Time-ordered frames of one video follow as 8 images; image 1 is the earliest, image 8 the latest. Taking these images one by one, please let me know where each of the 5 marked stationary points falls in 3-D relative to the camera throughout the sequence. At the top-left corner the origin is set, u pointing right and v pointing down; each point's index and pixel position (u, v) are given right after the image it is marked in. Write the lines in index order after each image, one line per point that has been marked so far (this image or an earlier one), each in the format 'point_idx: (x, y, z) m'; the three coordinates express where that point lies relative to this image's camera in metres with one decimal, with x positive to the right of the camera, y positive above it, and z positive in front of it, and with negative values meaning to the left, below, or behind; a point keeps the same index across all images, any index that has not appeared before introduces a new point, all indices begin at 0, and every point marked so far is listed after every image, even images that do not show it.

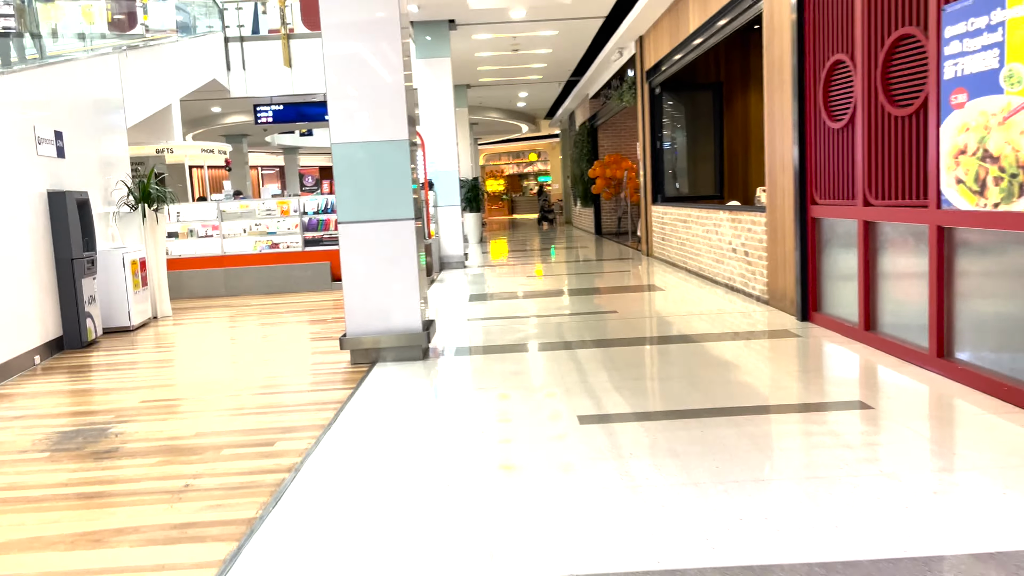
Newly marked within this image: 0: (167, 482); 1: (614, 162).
0: (-1.3, -0.8, +3.0) m
1: (+2.0, +2.5, +15.3) m
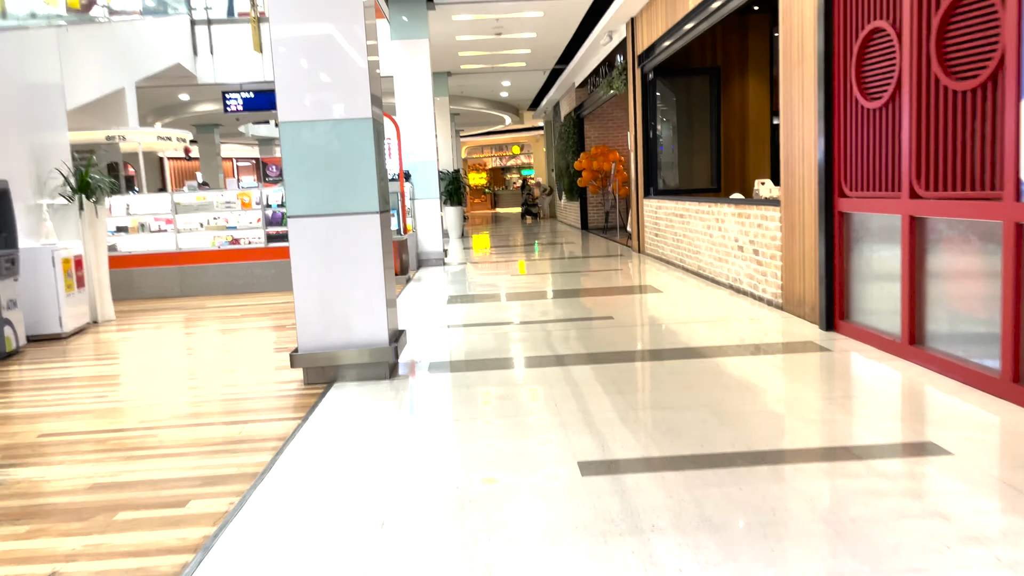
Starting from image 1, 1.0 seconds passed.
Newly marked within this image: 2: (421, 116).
0: (-1.4, -0.8, +2.2) m
1: (+1.7, +2.5, +14.6) m
2: (-1.3, +2.3, +10.4) m
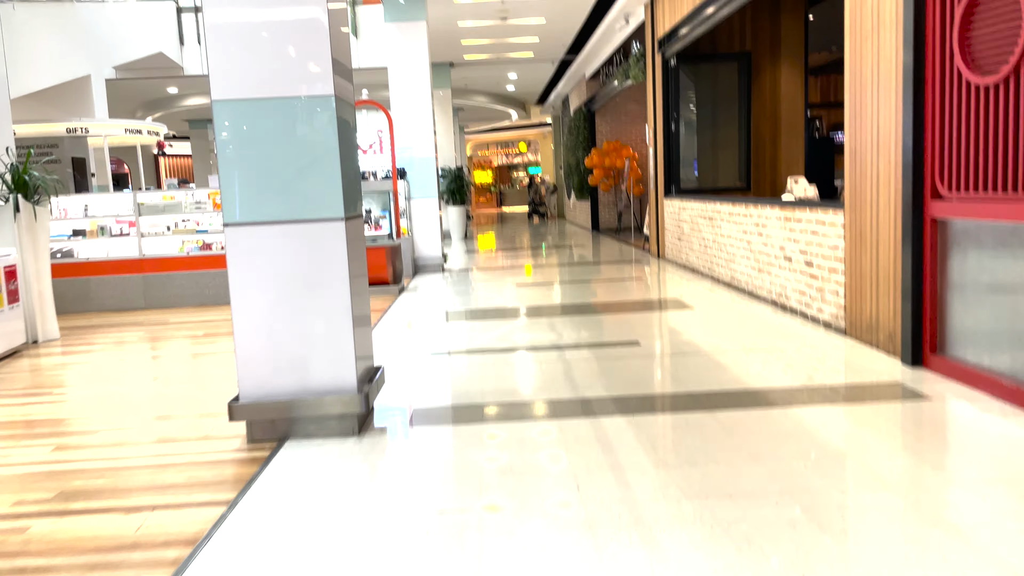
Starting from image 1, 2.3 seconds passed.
0: (-1.4, -0.9, +1.3) m
1: (+1.8, +2.4, +13.6) m
2: (-1.2, +2.2, +9.5) m
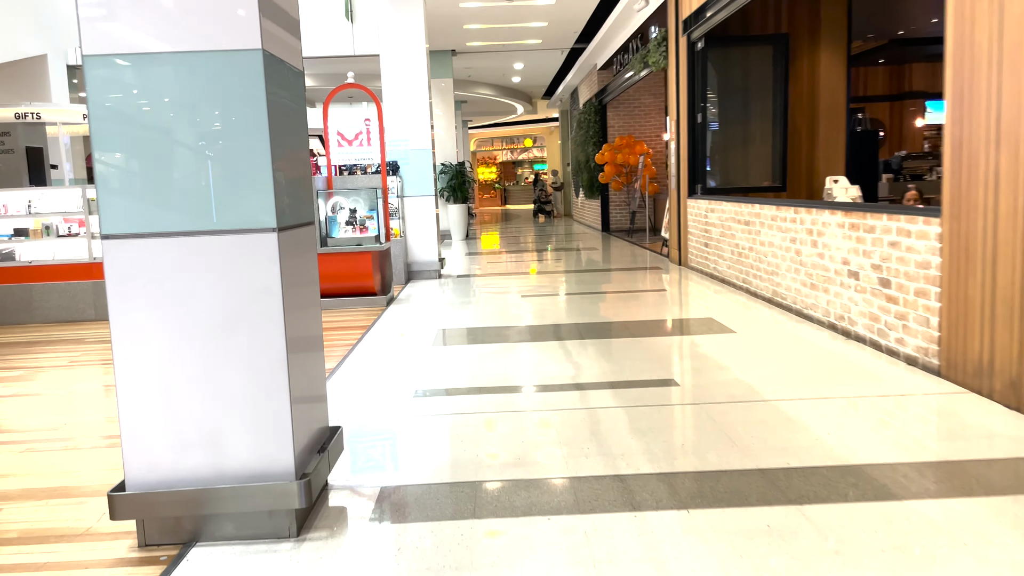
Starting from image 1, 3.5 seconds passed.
0: (-1.4, -1.0, +0.4) m
1: (+1.9, +2.3, +12.6) m
2: (-1.1, +2.1, +8.5) m
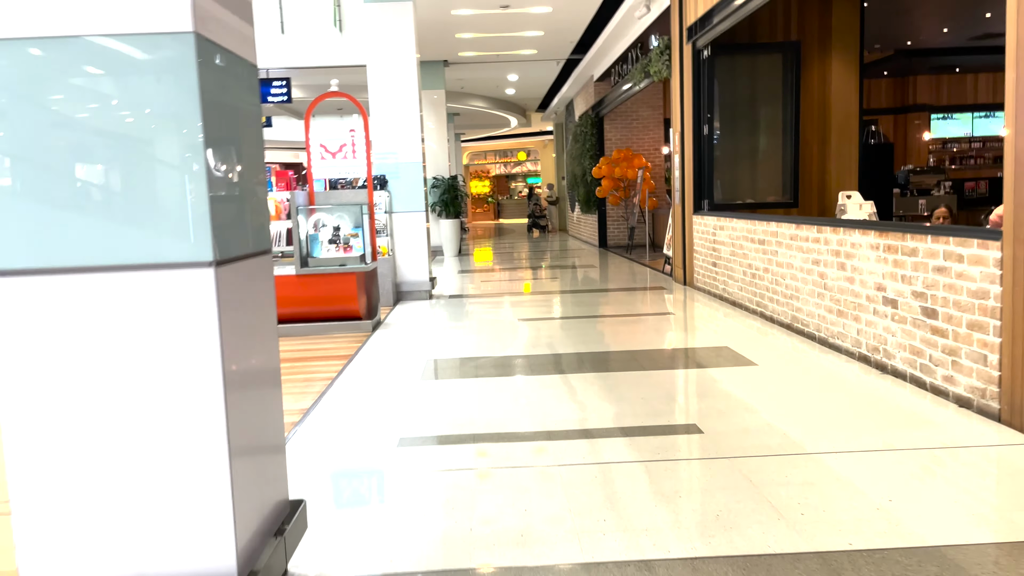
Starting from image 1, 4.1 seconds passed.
0: (-1.4, -1.1, -0.1) m
1: (+1.8, +2.1, +12.2) m
2: (-1.2, +1.9, +8.1) m
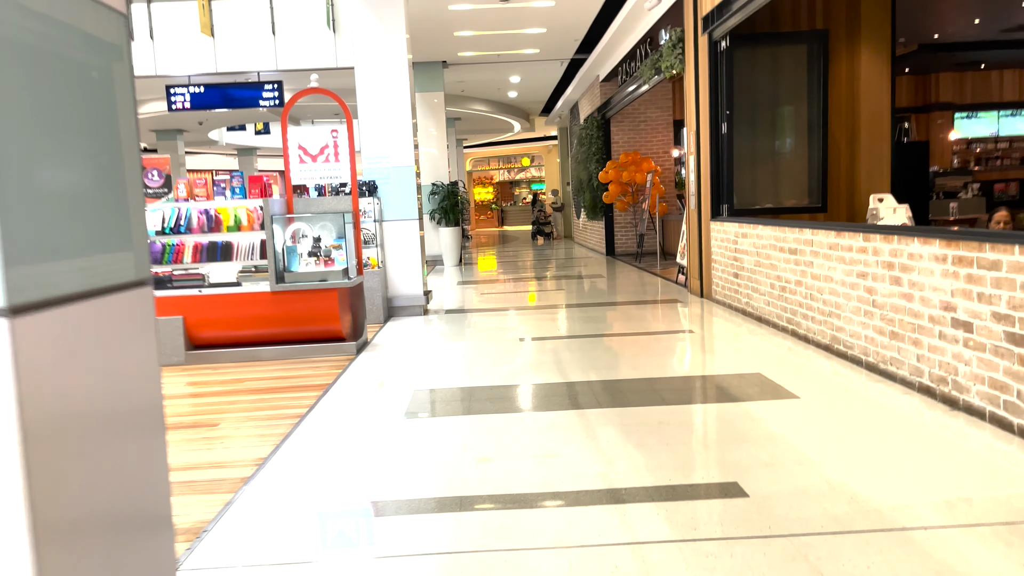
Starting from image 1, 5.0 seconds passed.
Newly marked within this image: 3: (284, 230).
0: (-1.4, -1.2, -0.8) m
1: (+1.8, +1.9, +11.6) m
2: (-1.2, +1.8, +7.5) m
3: (-1.6, +0.4, +5.3) m
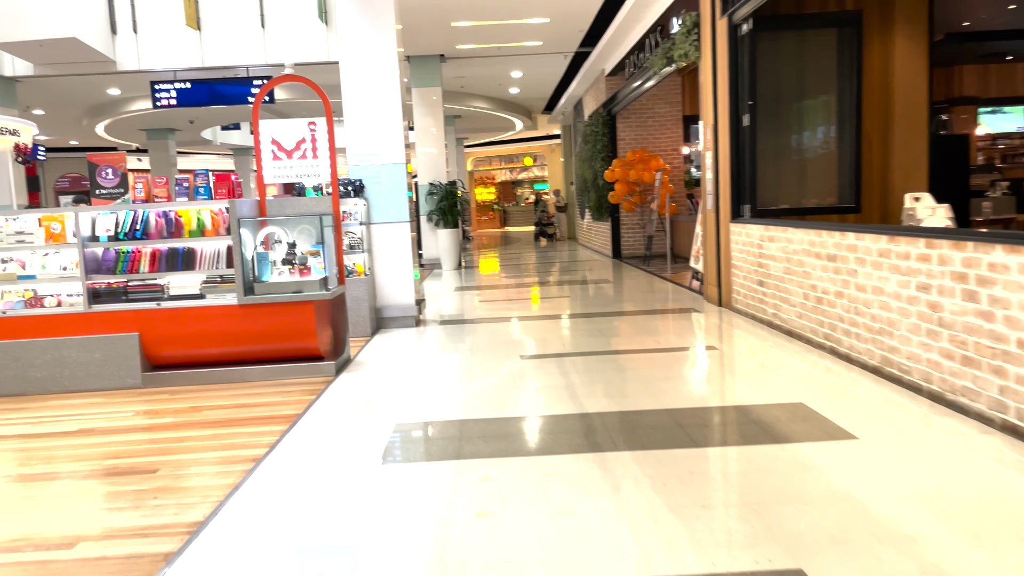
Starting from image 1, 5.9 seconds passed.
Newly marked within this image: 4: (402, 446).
0: (-1.4, -1.3, -1.4) m
1: (+1.8, +1.8, +10.9) m
2: (-1.2, +1.7, +6.8) m
3: (-1.6, +0.3, +4.7) m
4: (-0.5, -0.7, +3.6) m
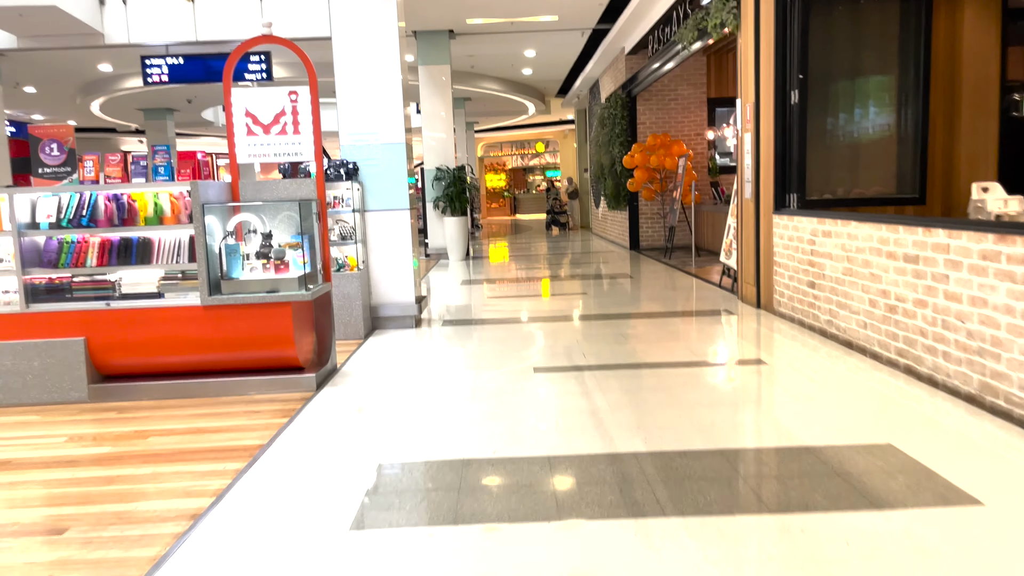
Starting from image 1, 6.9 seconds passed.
0: (-1.4, -1.4, -2.1) m
1: (+2.0, +1.9, +10.2) m
2: (-1.0, +1.7, +6.1) m
3: (-1.5, +0.3, +4.0) m
4: (-0.4, -0.7, +2.9) m
